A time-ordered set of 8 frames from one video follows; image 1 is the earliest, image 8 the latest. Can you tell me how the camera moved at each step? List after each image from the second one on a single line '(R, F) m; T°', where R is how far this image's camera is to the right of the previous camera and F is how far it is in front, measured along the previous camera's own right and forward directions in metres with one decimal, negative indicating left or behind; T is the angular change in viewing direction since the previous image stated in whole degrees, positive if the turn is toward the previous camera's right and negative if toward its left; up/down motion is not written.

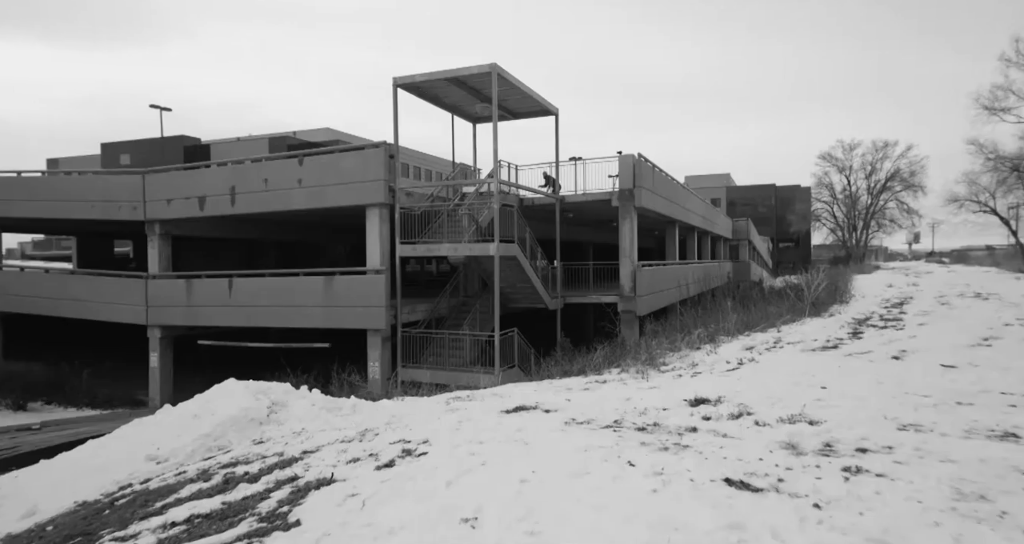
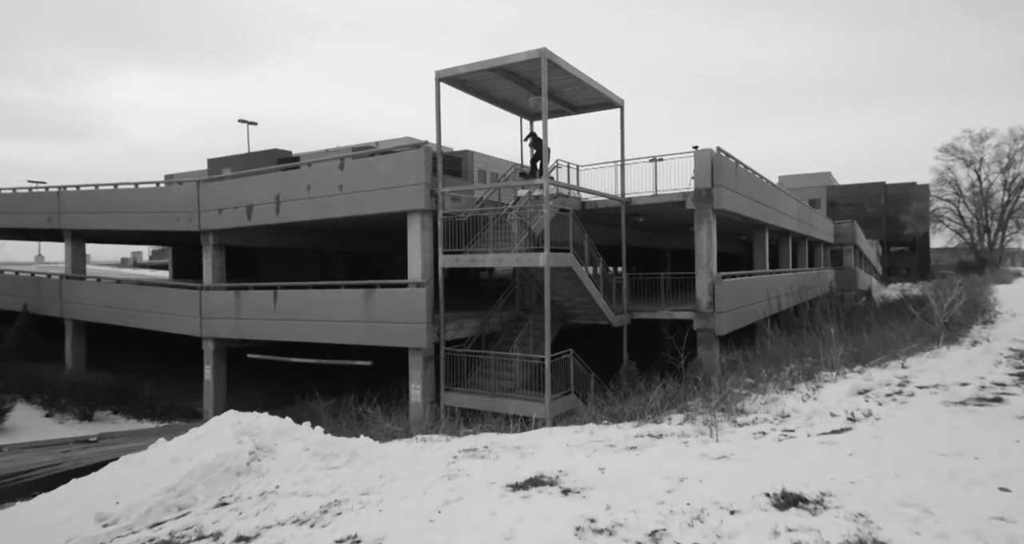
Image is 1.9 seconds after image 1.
(+0.7, +2.4) m; -7°
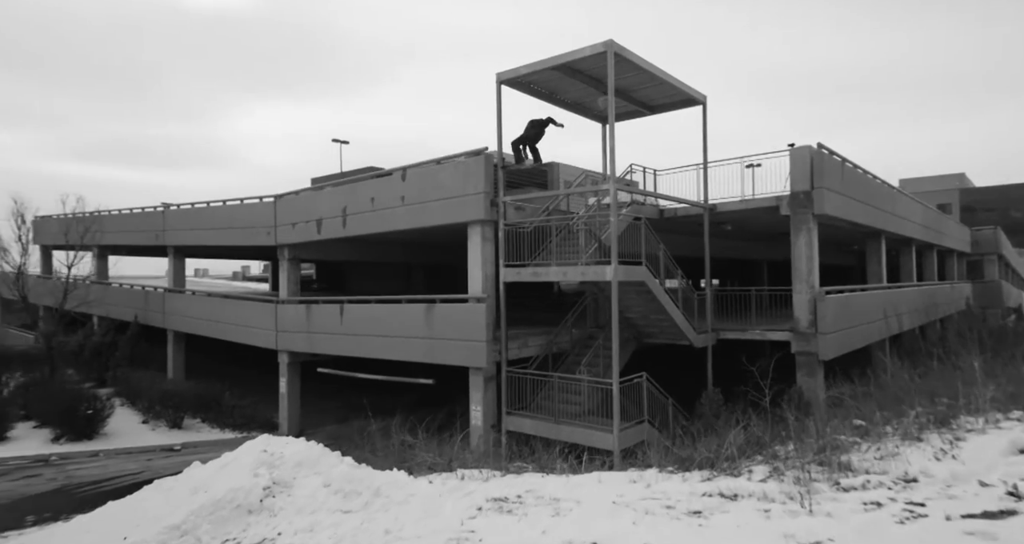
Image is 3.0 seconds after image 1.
(+0.5, +1.5) m; -8°
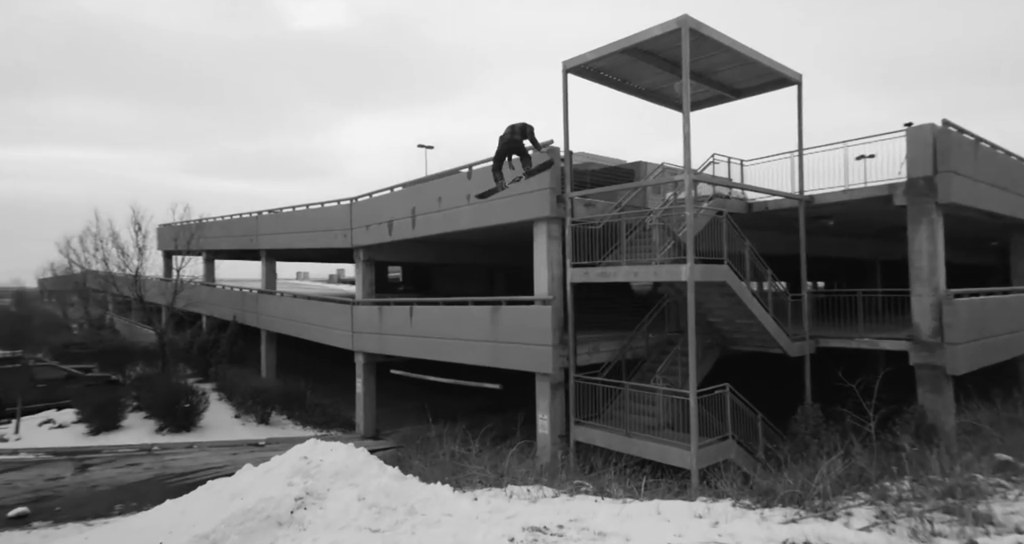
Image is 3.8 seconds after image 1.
(+0.4, +1.0) m; -7°
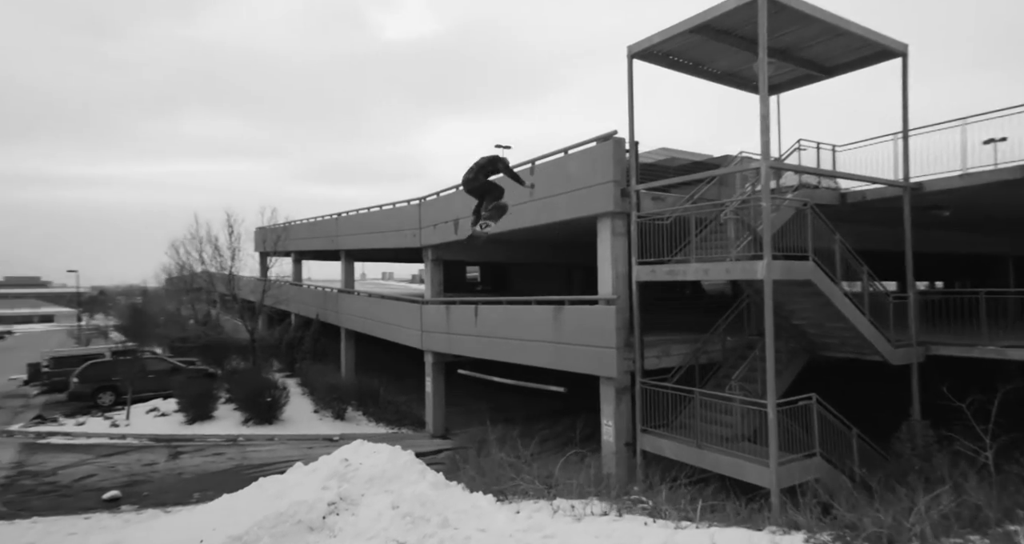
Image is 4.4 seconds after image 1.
(+0.3, +0.7) m; -7°
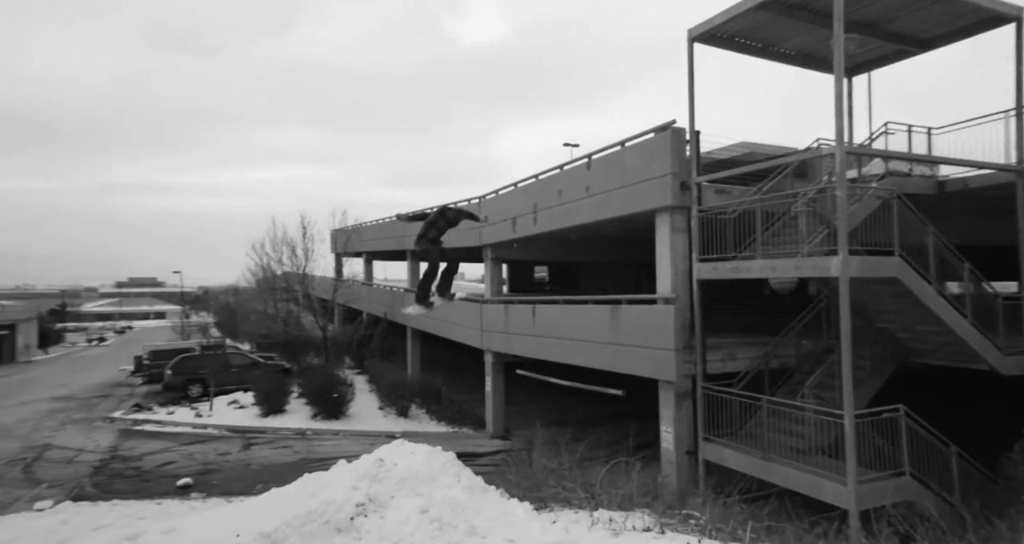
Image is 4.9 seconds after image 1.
(+0.3, +0.5) m; -6°
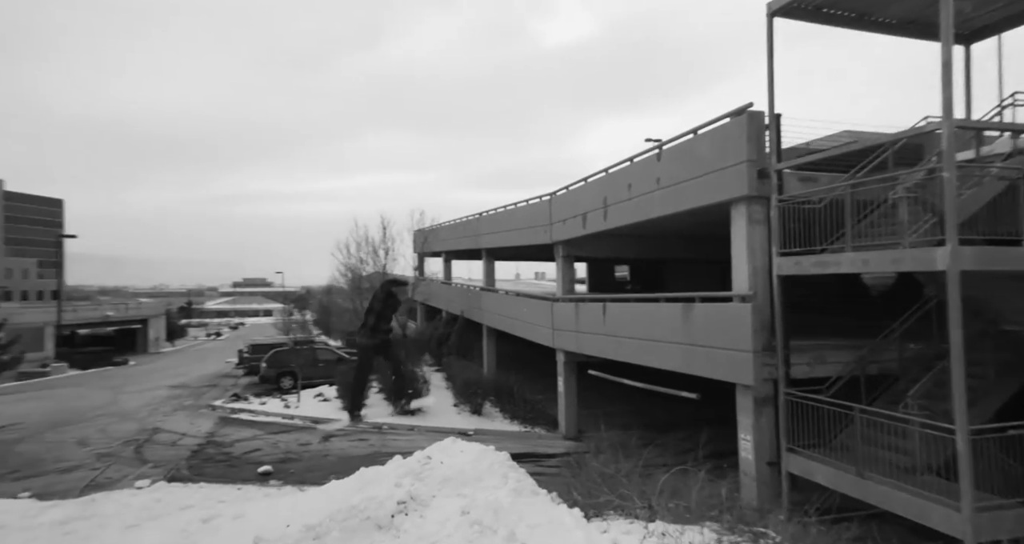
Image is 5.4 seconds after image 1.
(+0.3, +0.5) m; -7°
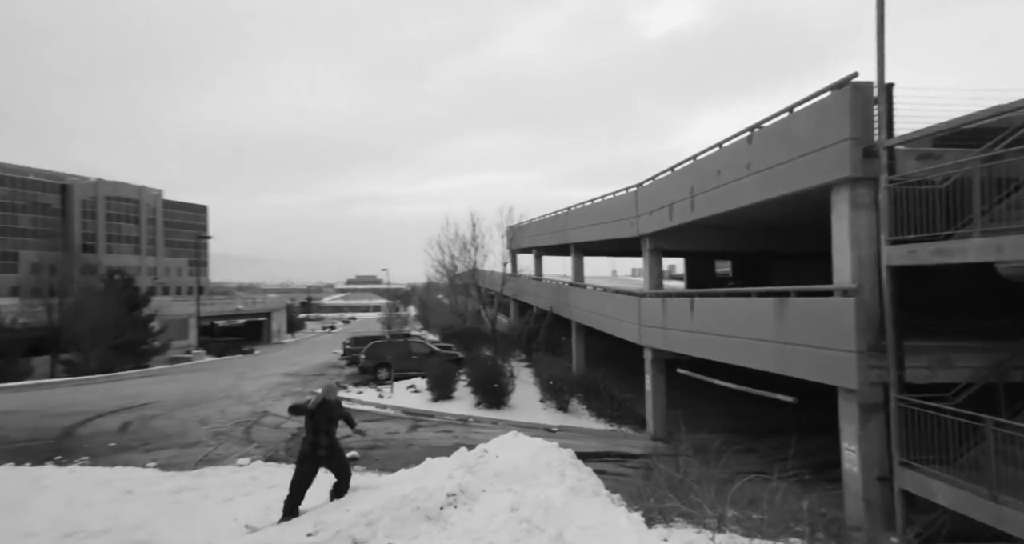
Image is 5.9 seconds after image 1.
(+0.2, +0.6) m; -8°
